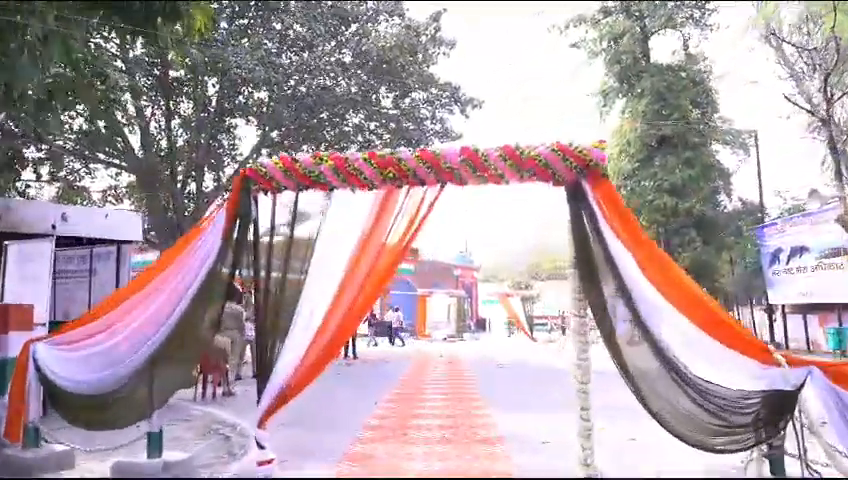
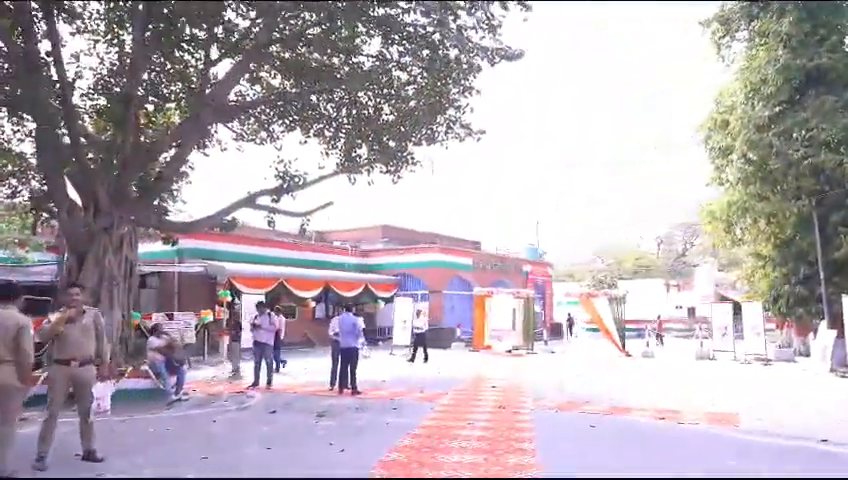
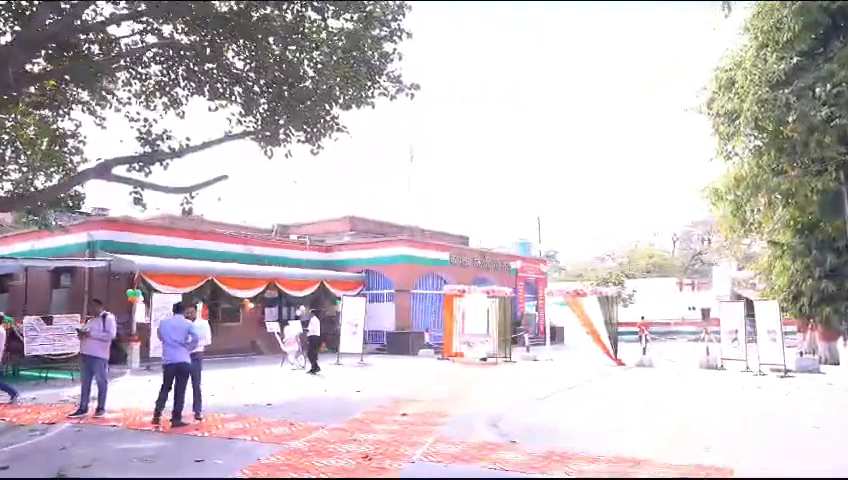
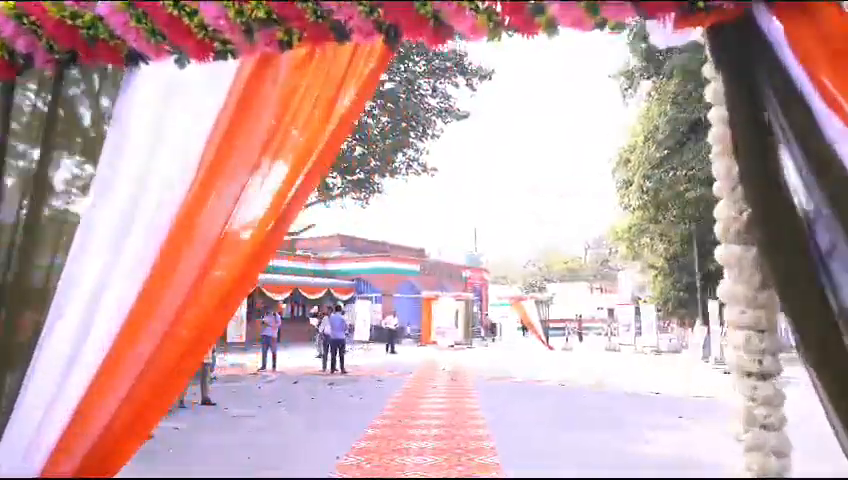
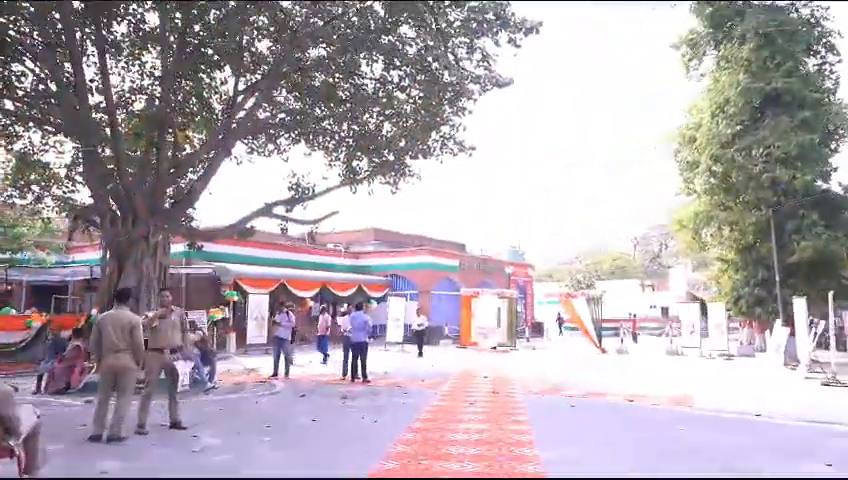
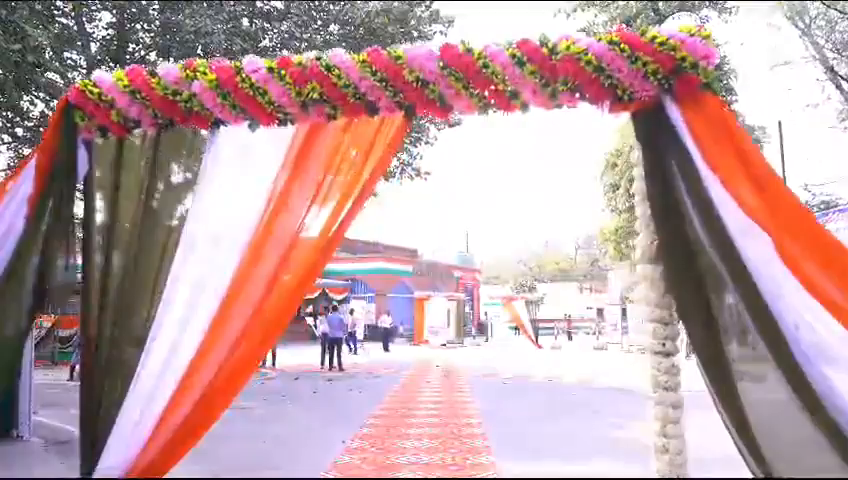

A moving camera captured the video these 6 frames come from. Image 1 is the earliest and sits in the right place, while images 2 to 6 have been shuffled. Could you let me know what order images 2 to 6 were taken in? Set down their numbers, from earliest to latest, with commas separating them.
6, 4, 5, 2, 3
